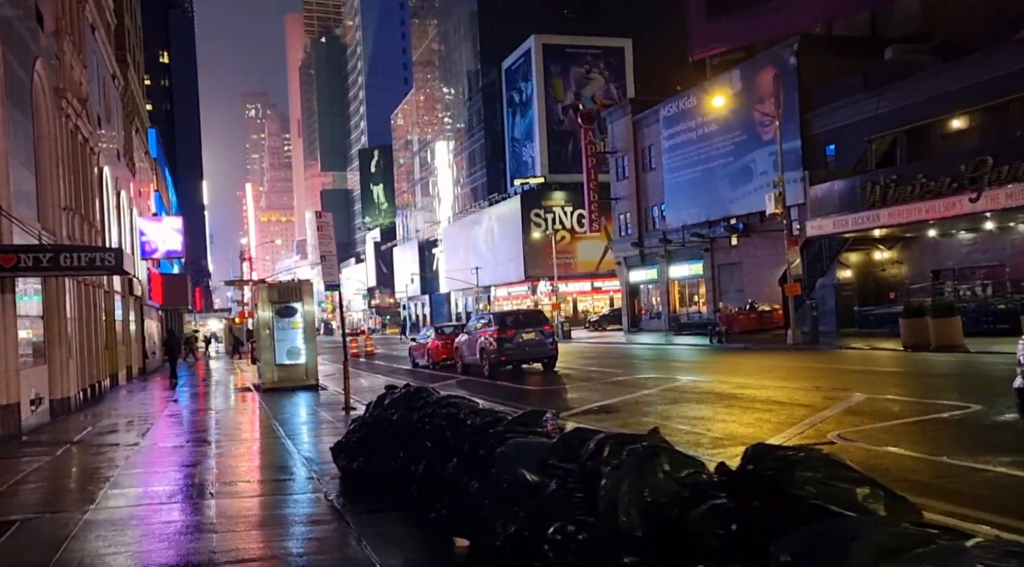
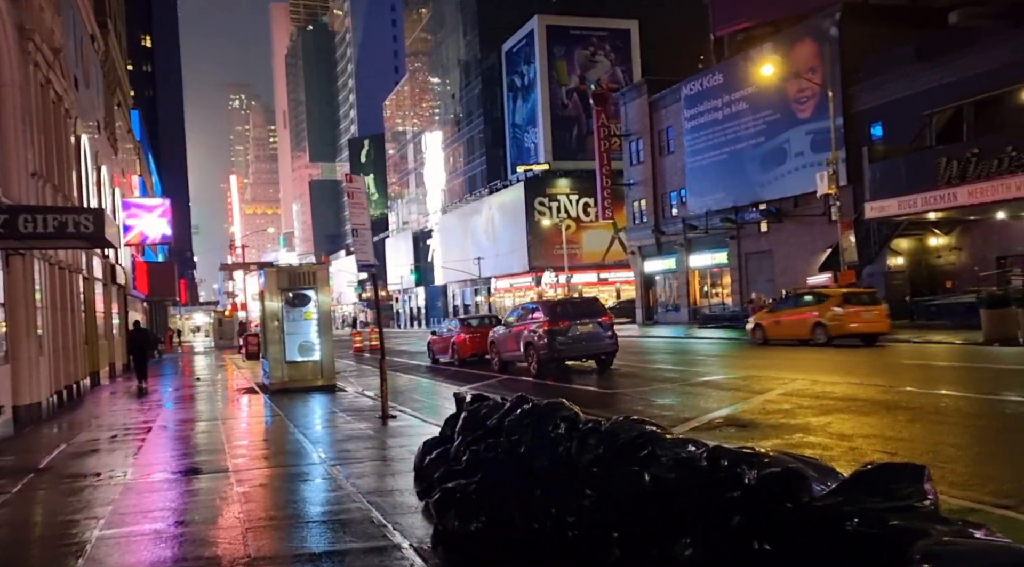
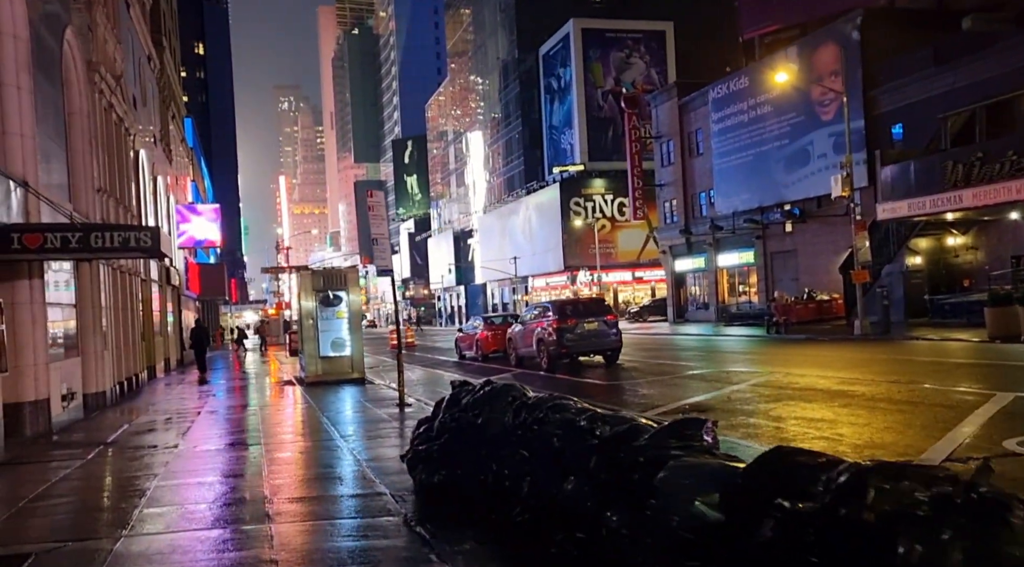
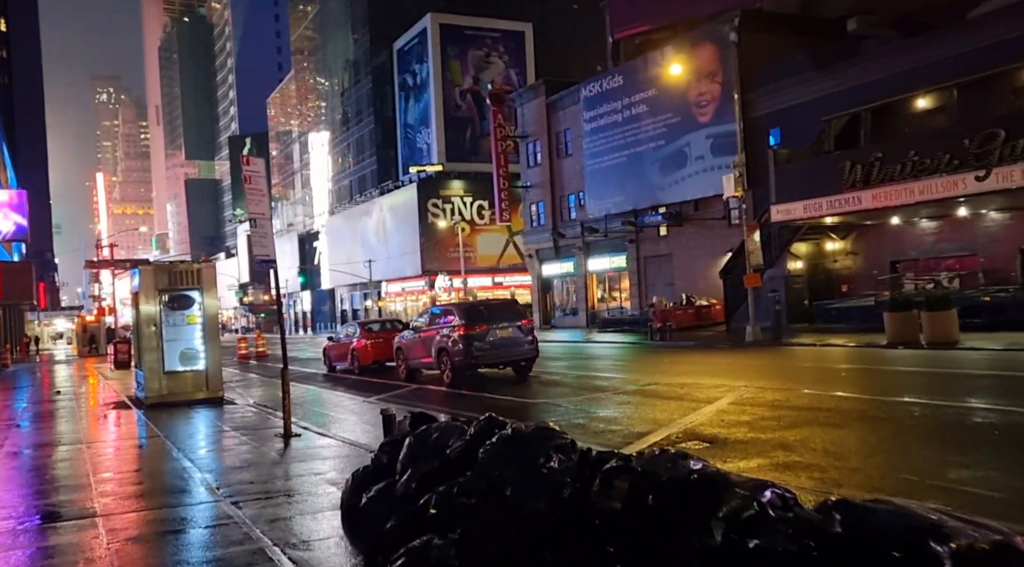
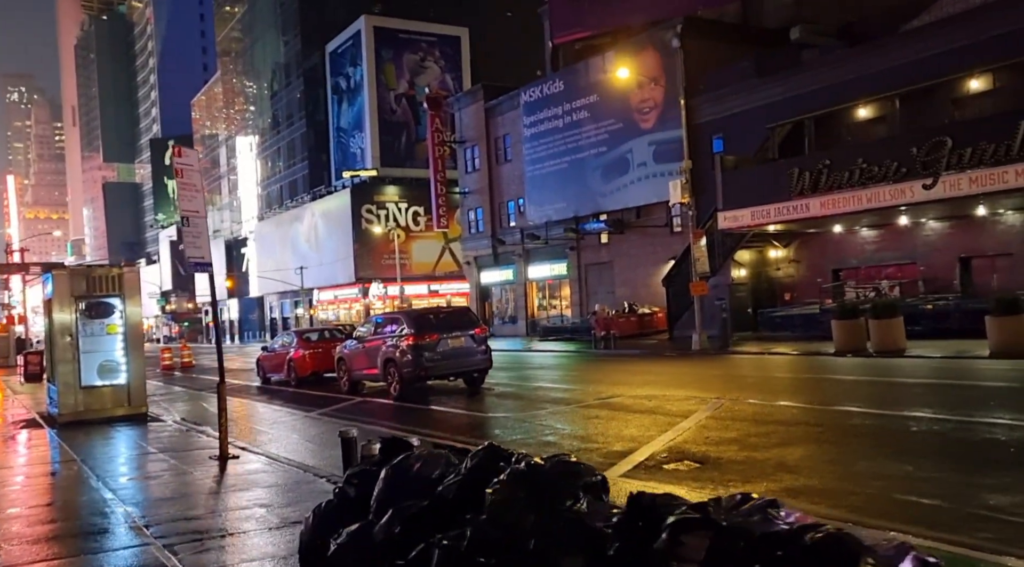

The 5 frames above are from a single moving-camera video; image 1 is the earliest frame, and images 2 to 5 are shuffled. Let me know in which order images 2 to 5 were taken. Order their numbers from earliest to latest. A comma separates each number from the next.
3, 2, 4, 5
